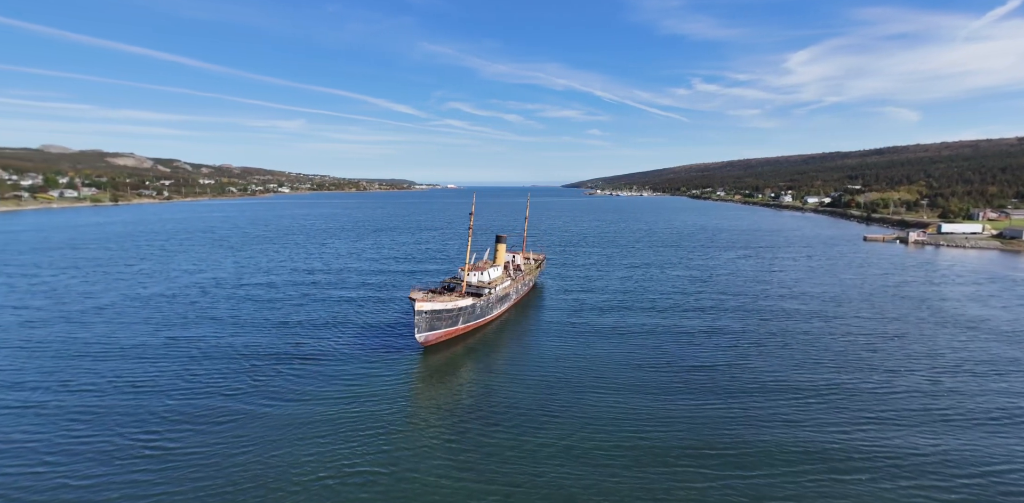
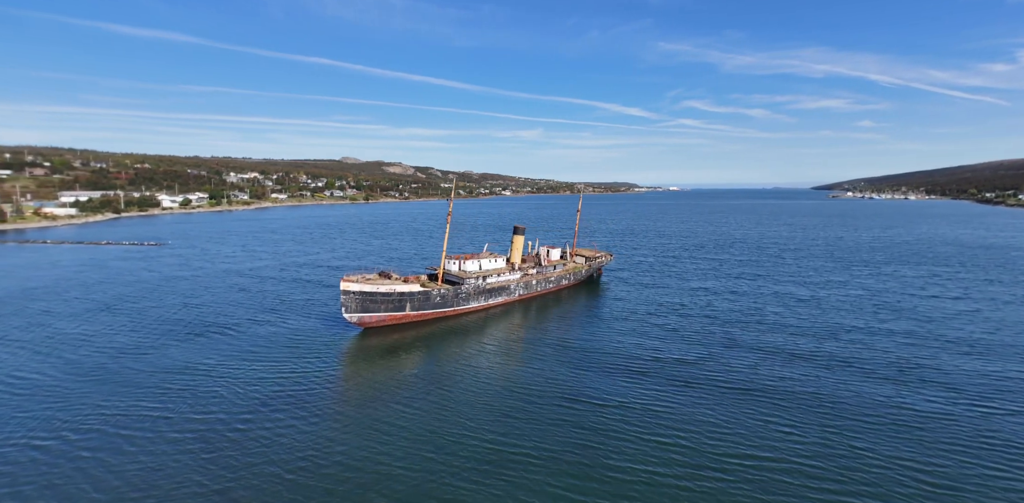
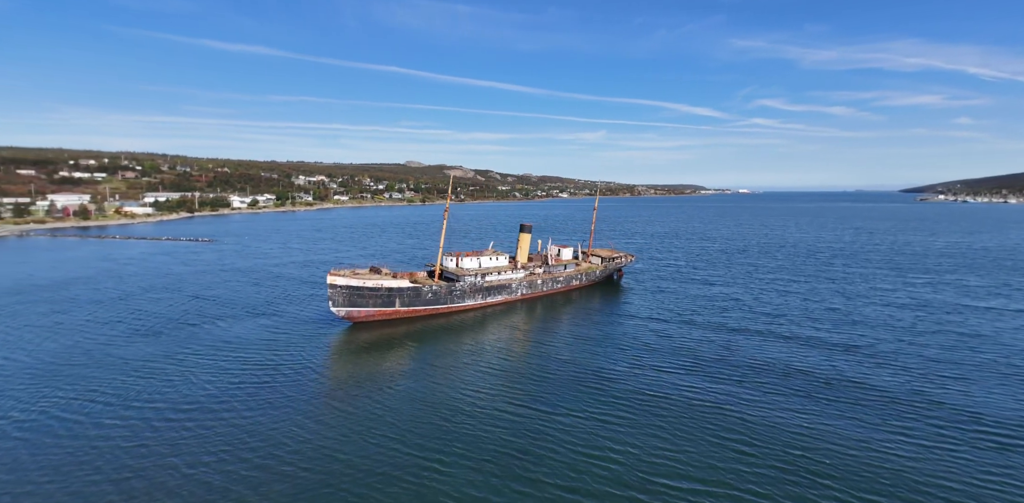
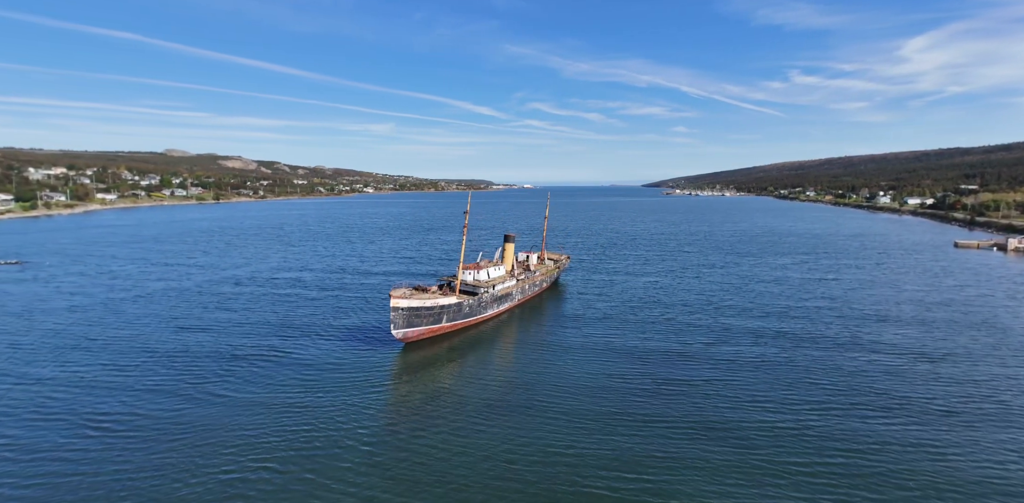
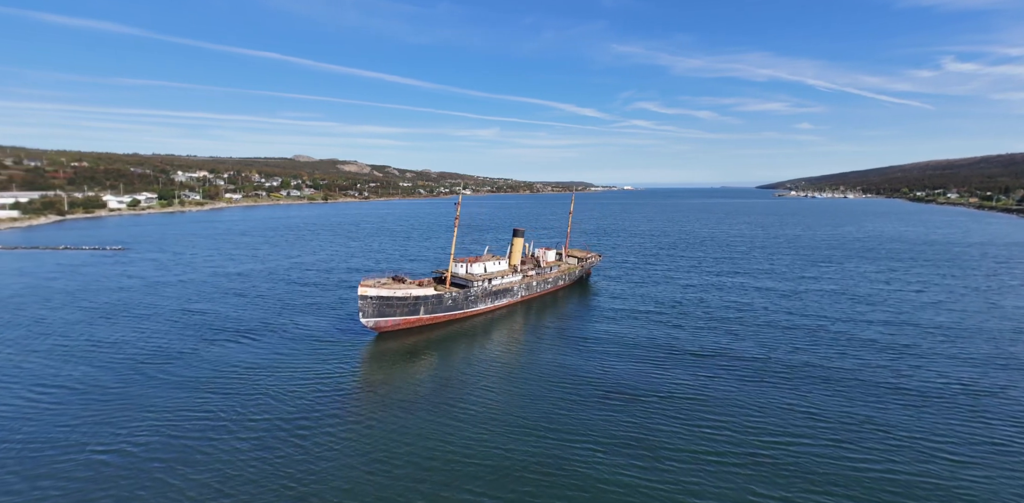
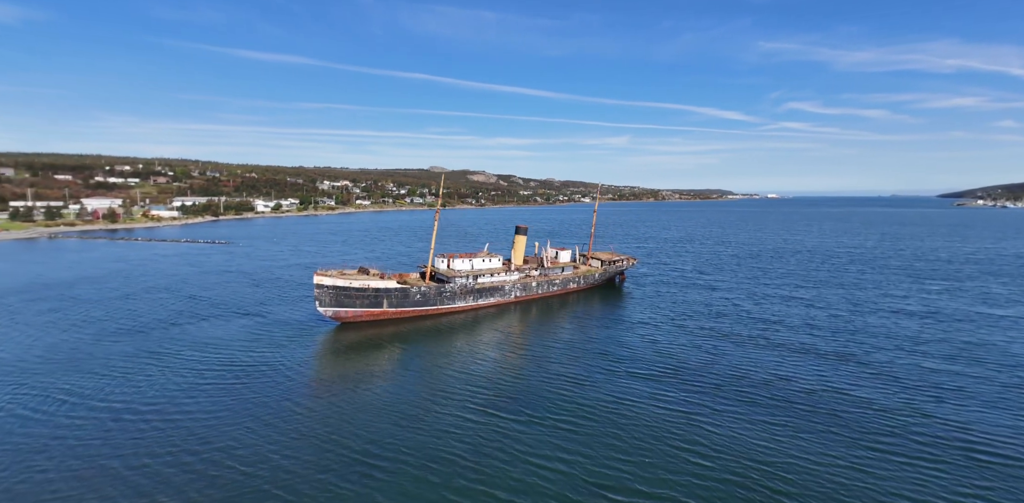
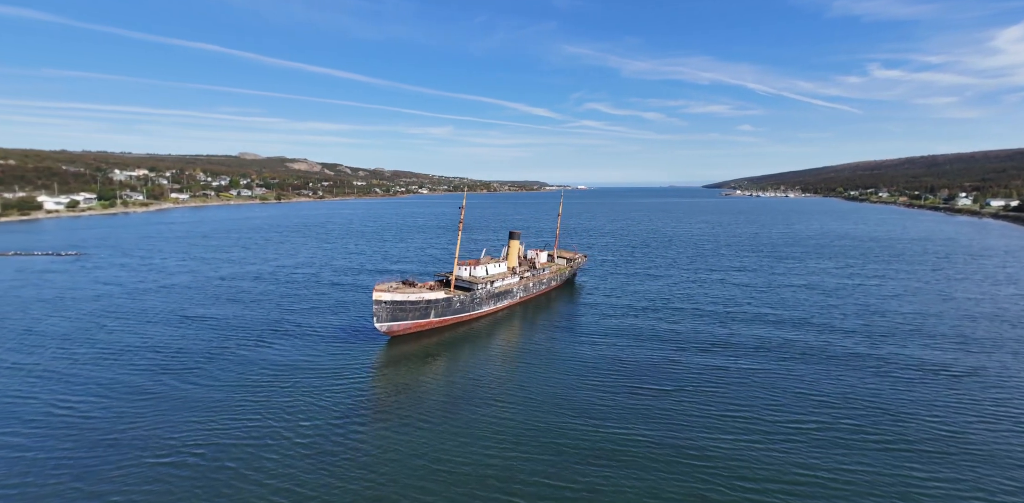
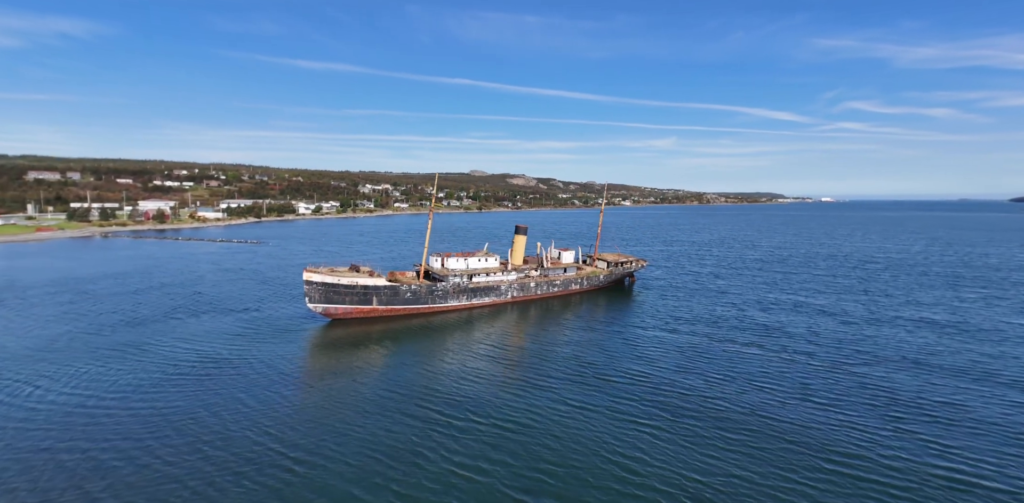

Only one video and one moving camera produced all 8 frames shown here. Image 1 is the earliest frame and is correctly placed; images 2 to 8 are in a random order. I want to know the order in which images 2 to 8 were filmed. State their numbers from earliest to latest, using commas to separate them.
4, 7, 5, 2, 3, 6, 8
